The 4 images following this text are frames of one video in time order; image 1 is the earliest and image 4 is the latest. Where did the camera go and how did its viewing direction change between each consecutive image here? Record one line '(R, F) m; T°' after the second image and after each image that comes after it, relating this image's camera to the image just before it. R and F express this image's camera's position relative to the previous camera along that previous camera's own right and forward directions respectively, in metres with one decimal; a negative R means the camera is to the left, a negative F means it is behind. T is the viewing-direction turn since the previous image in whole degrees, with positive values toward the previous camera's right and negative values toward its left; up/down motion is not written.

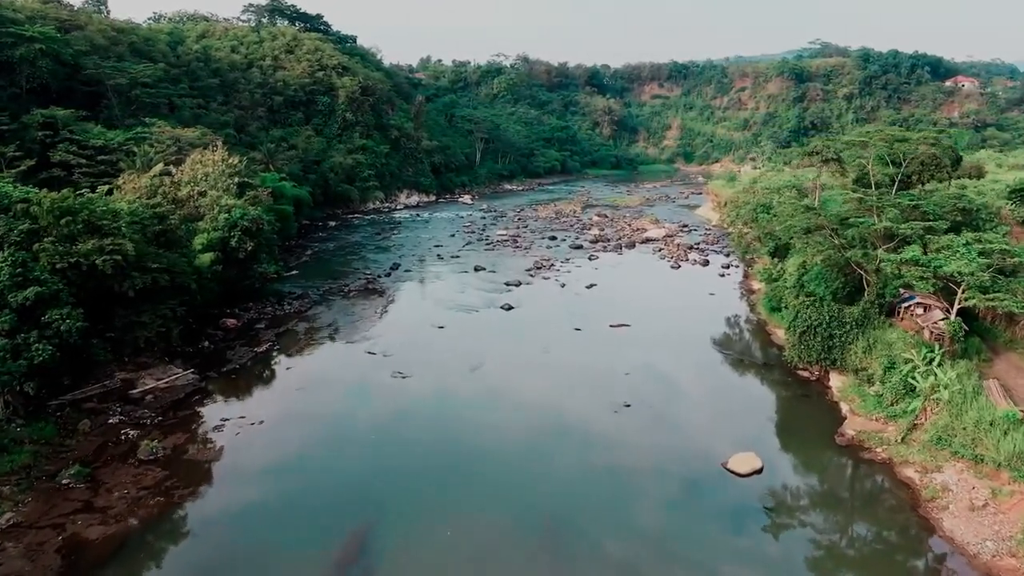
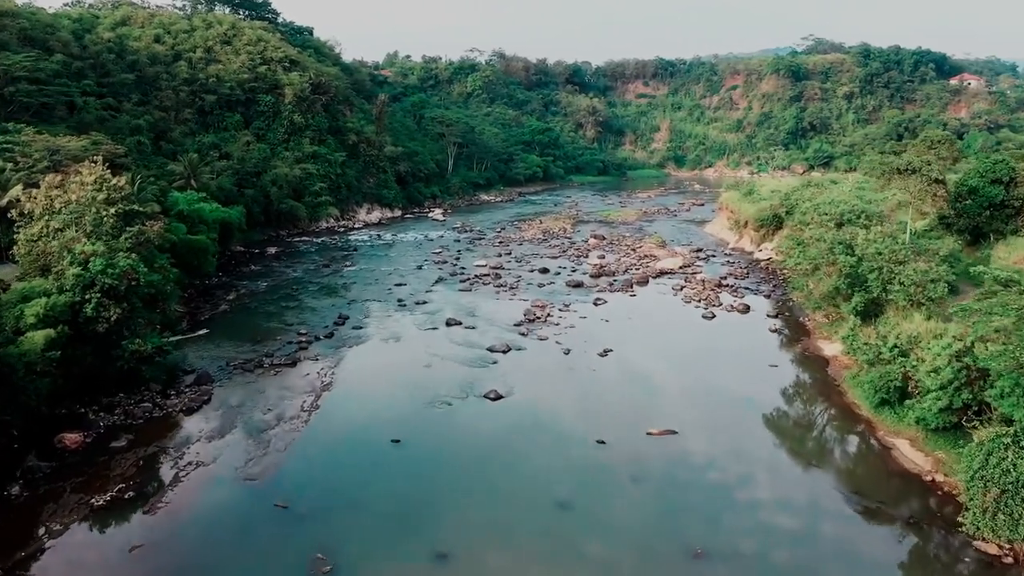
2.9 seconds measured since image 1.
(-0.3, +7.1) m; +2°
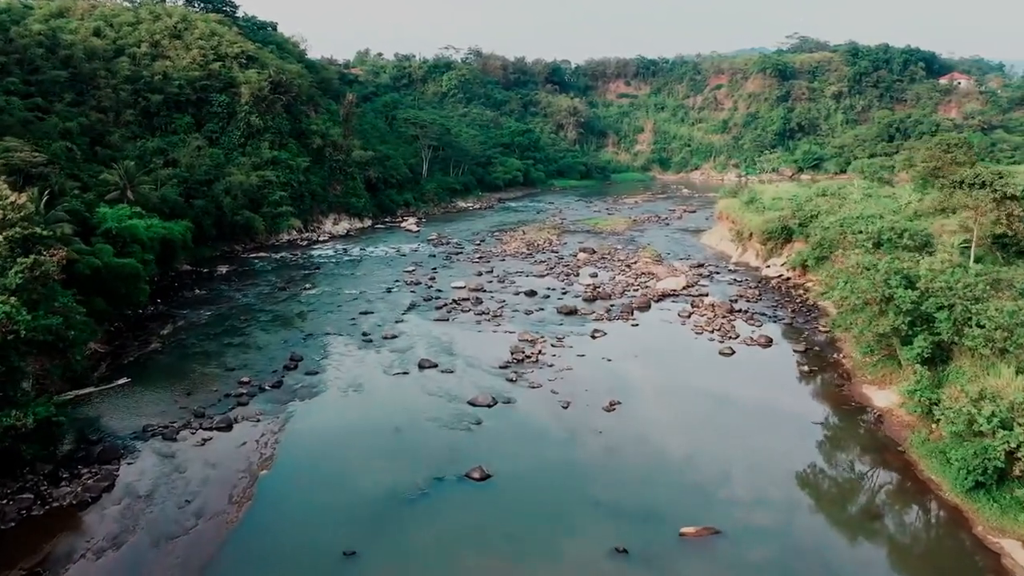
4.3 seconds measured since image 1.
(-0.2, +3.5) m; +2°
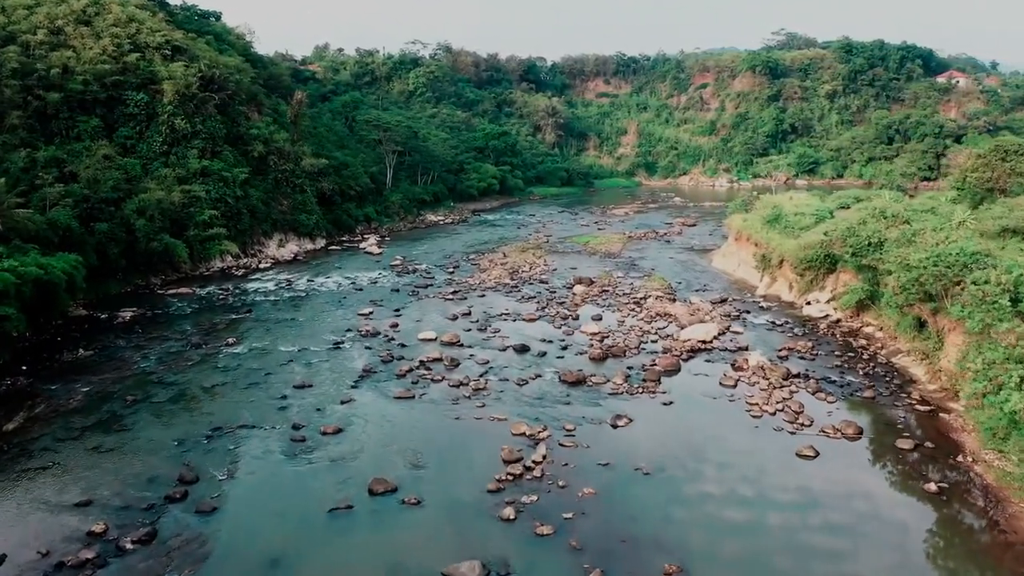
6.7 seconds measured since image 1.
(-0.3, +5.9) m; +2°
